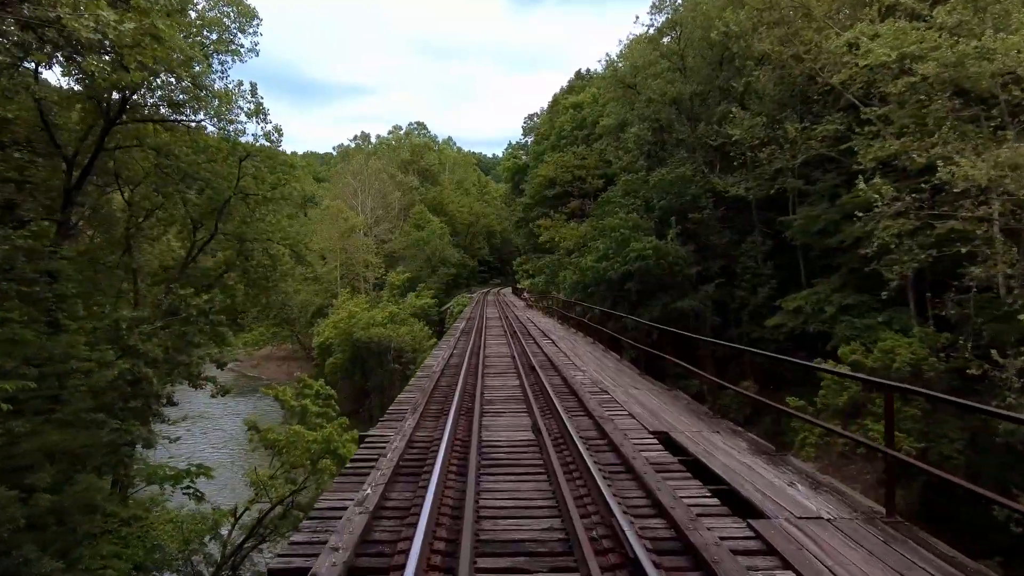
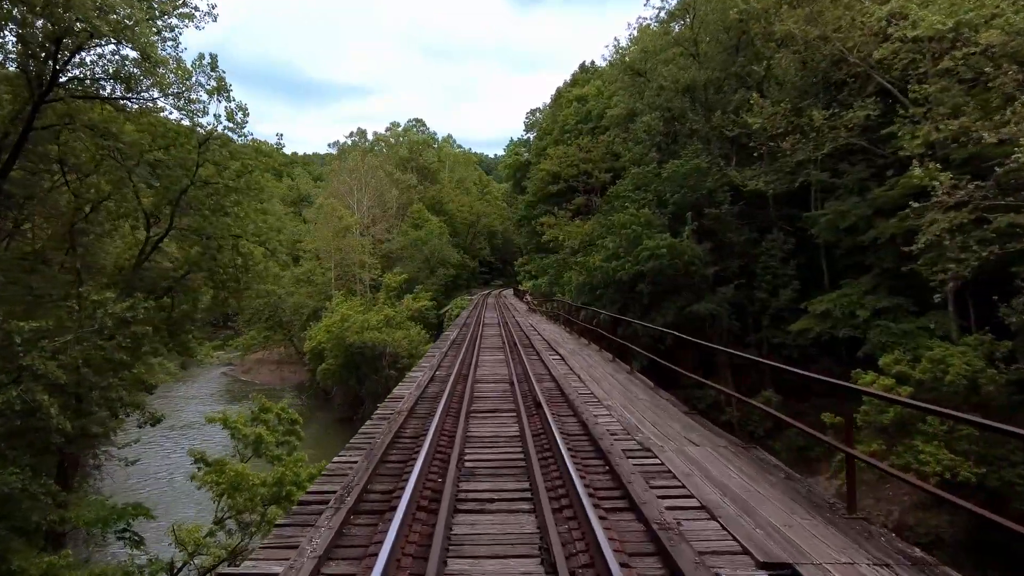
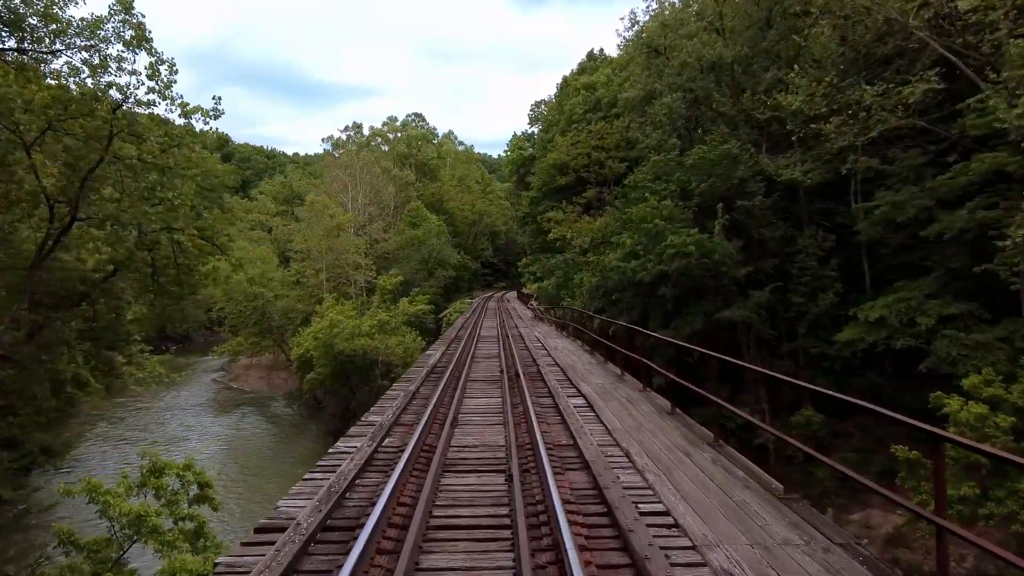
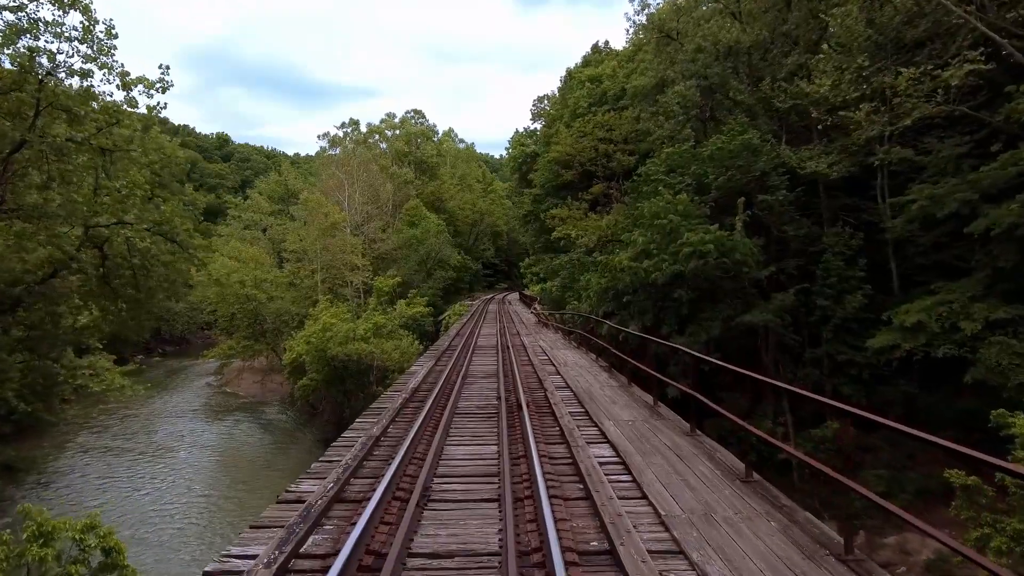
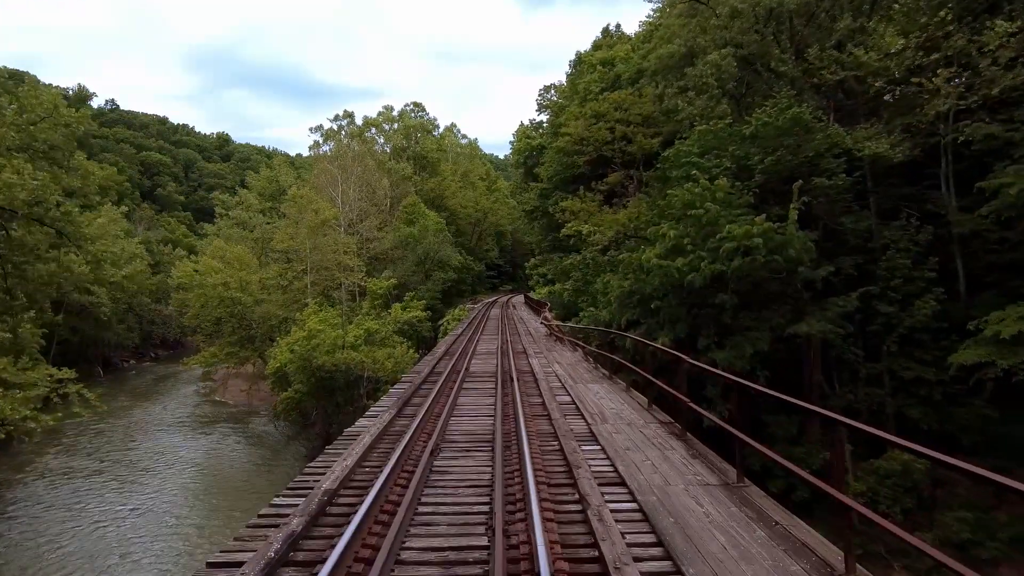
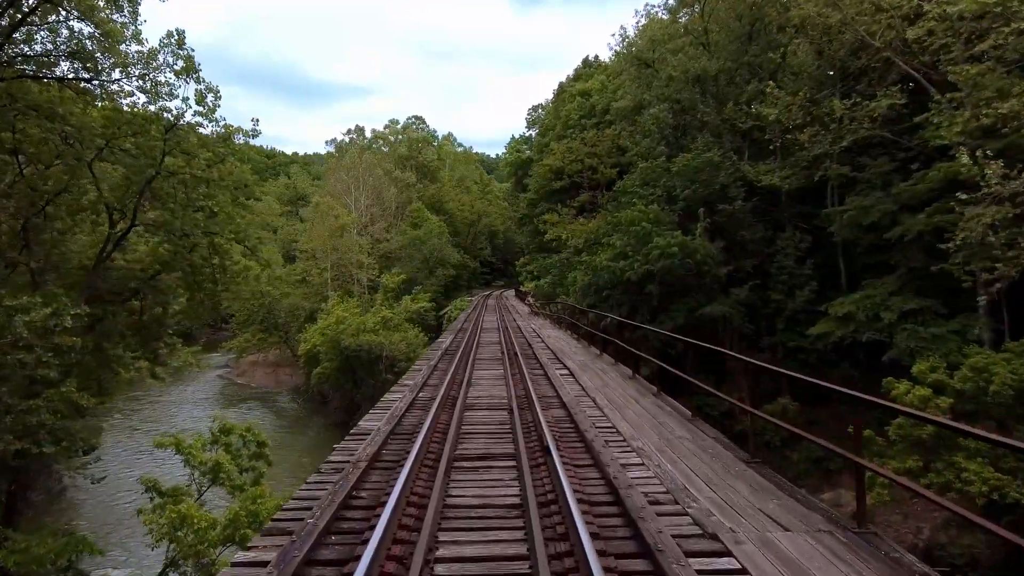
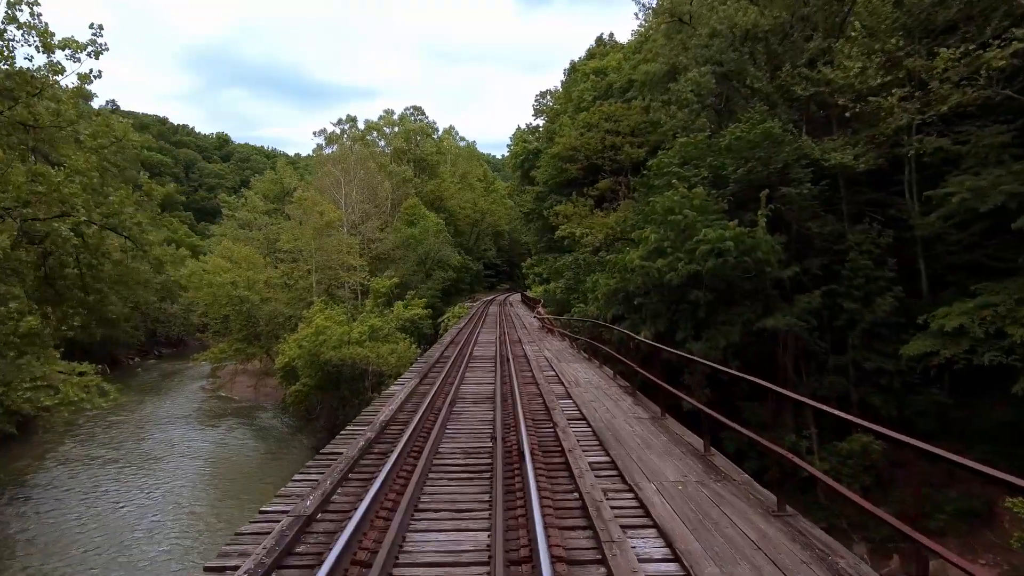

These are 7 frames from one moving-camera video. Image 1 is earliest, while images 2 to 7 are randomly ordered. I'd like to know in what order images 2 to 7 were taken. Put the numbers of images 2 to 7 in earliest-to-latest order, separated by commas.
2, 6, 3, 4, 7, 5
